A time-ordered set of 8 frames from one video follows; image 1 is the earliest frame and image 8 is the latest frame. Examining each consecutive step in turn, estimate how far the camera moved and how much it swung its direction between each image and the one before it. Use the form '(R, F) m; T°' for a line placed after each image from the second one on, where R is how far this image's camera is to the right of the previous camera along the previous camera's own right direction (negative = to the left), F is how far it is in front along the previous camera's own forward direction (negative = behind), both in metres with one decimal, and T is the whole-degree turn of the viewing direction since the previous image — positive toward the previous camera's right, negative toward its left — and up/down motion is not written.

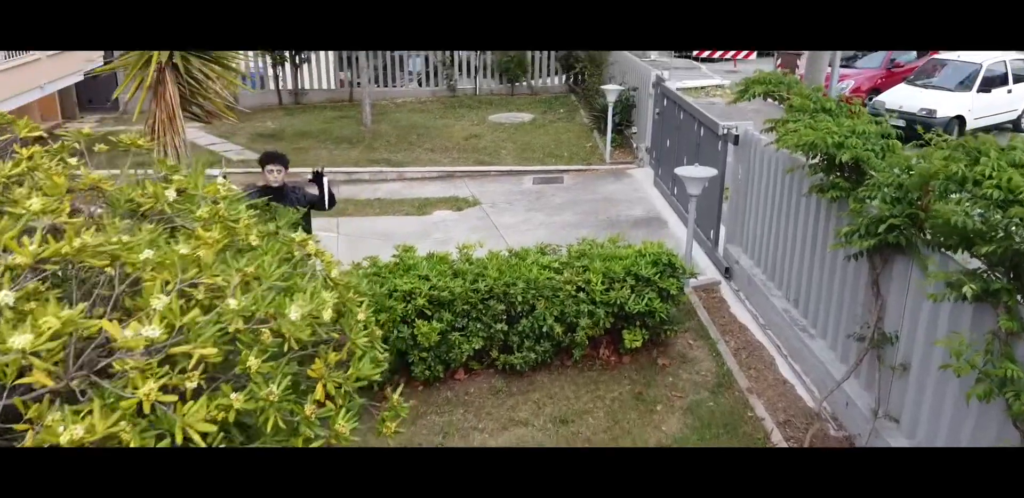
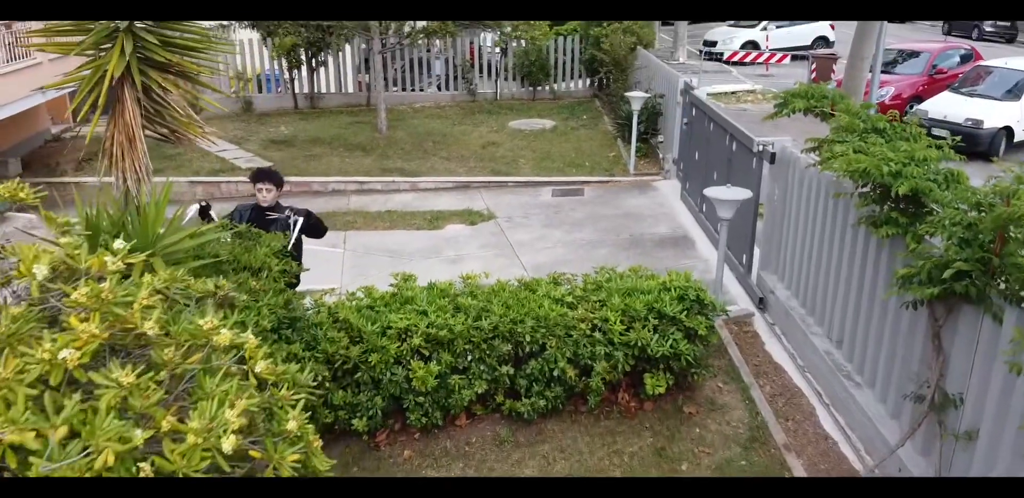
(+0.1, +0.6) m; -2°
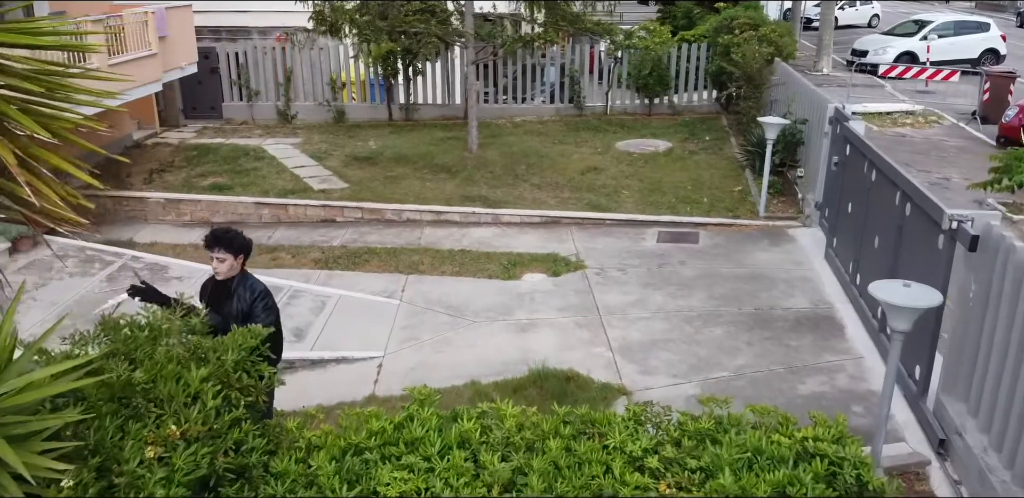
(+0.3, +1.9) m; -8°
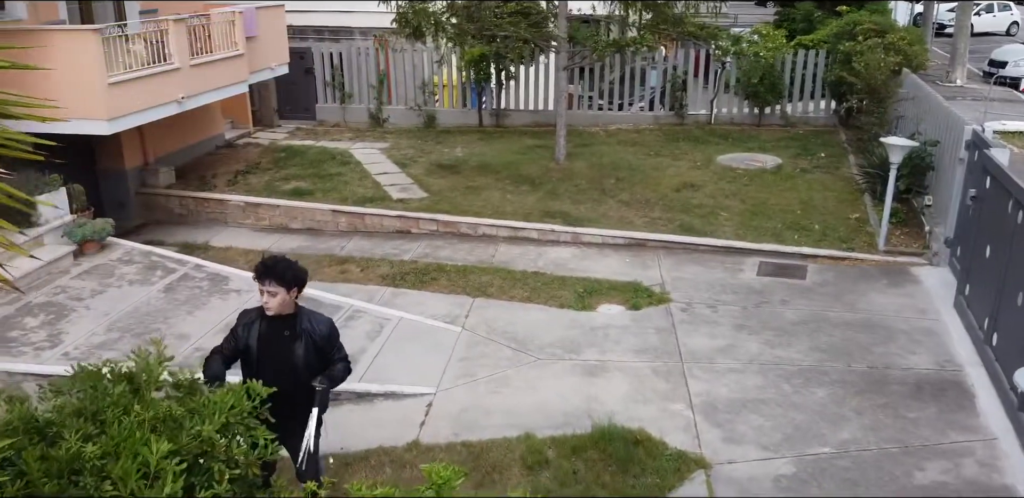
(+0.2, +0.8) m; -7°
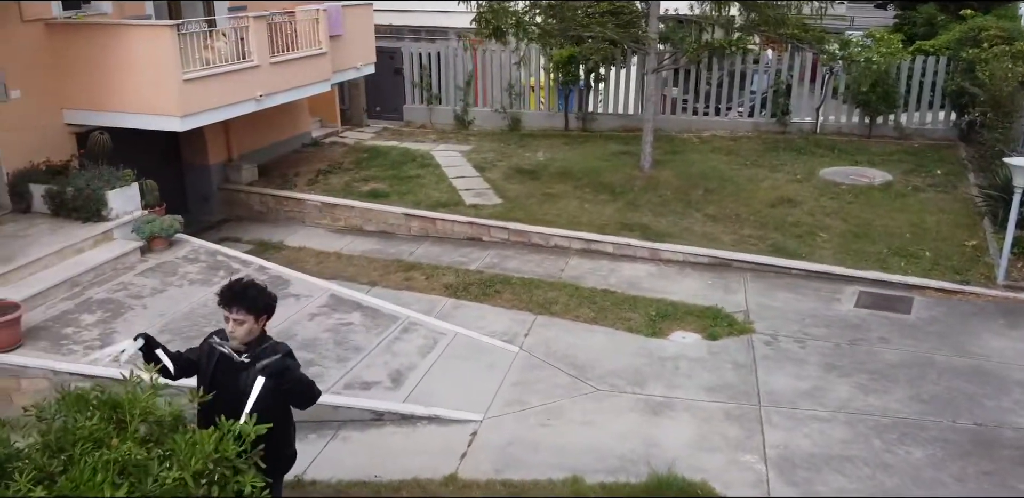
(+0.3, +0.5) m; -7°
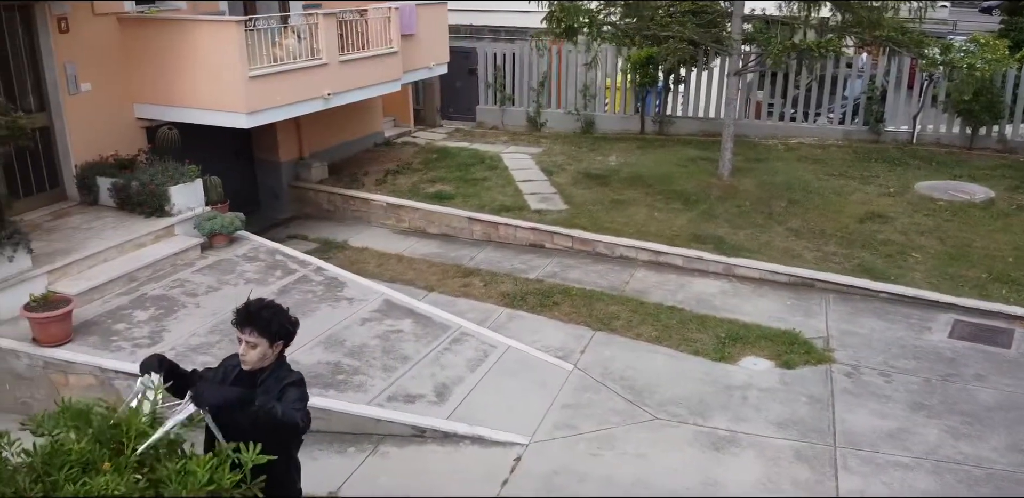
(+0.2, +0.4) m; -6°
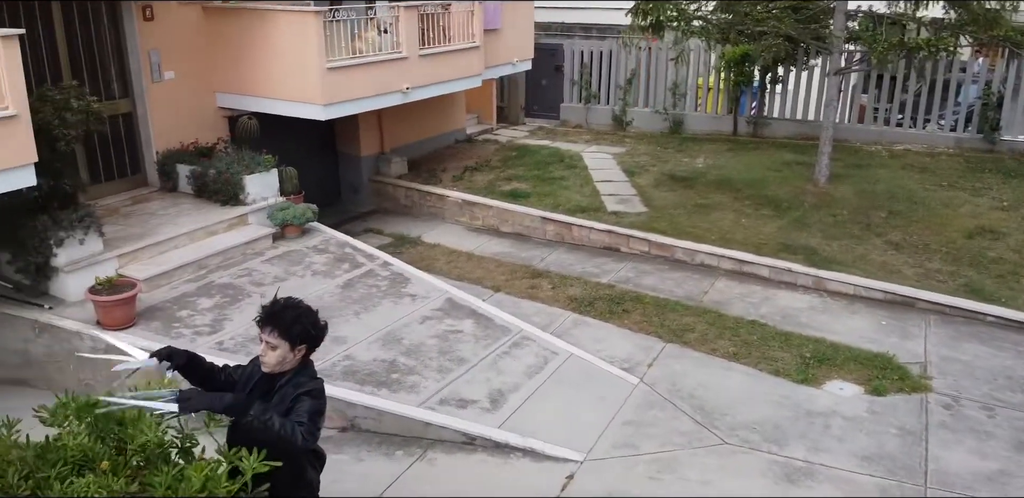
(+0.2, +0.3) m; -6°
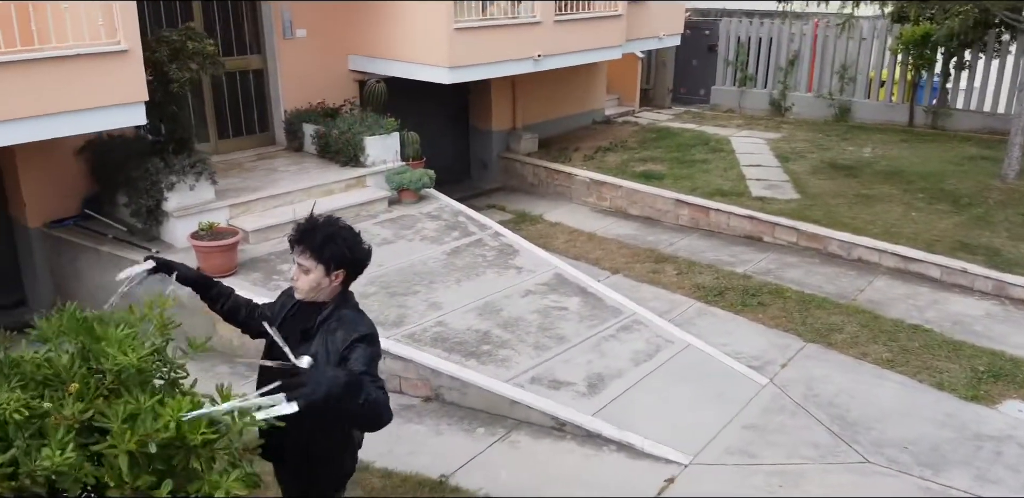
(+0.2, +0.6) m; -11°
